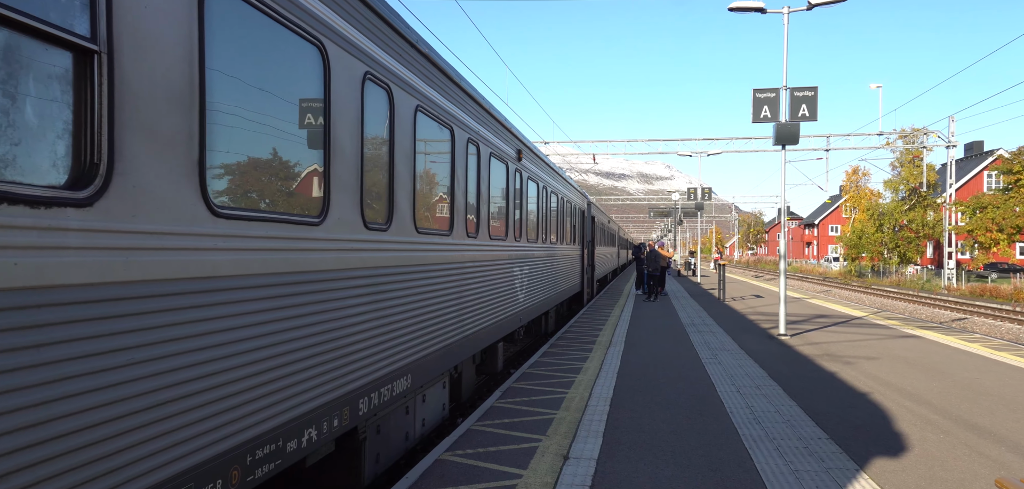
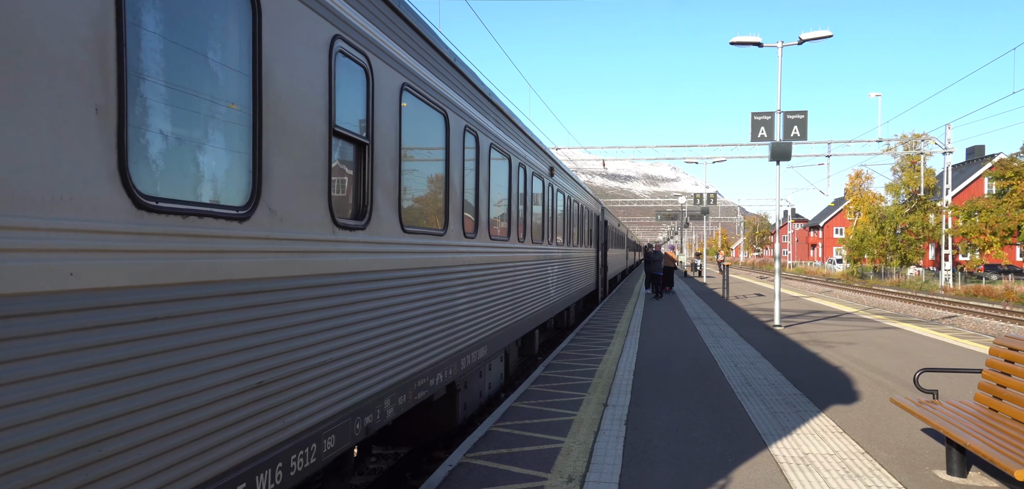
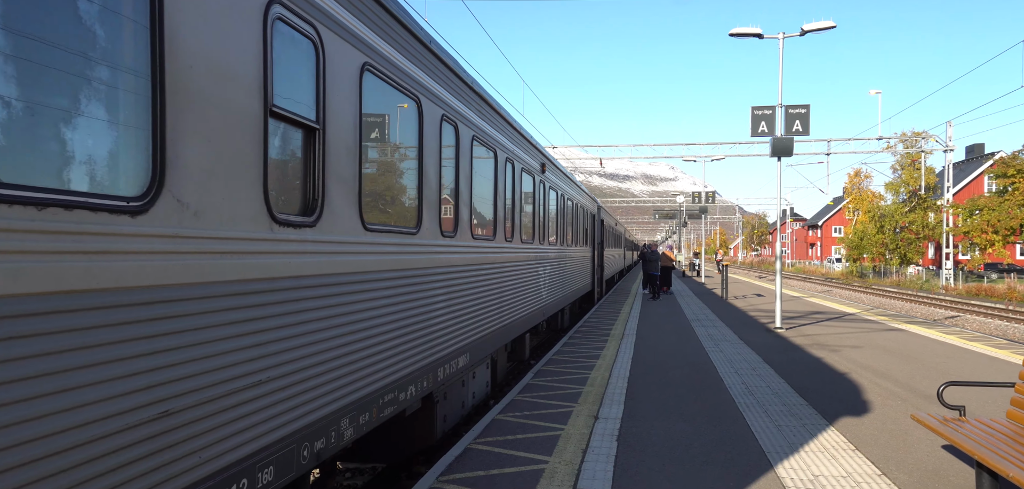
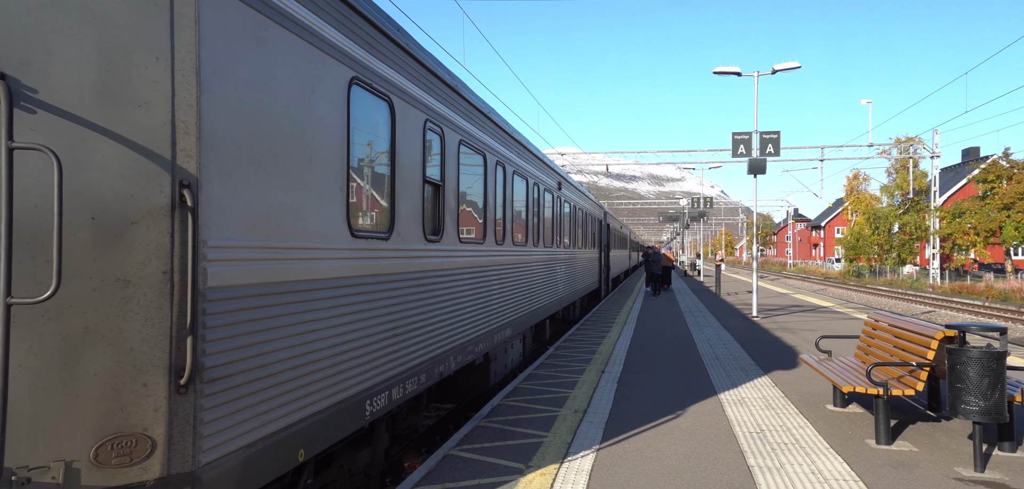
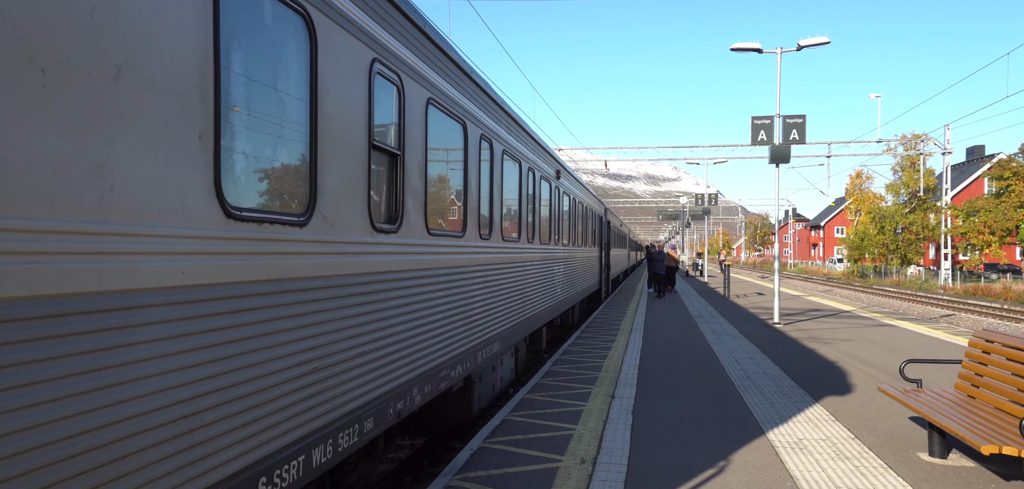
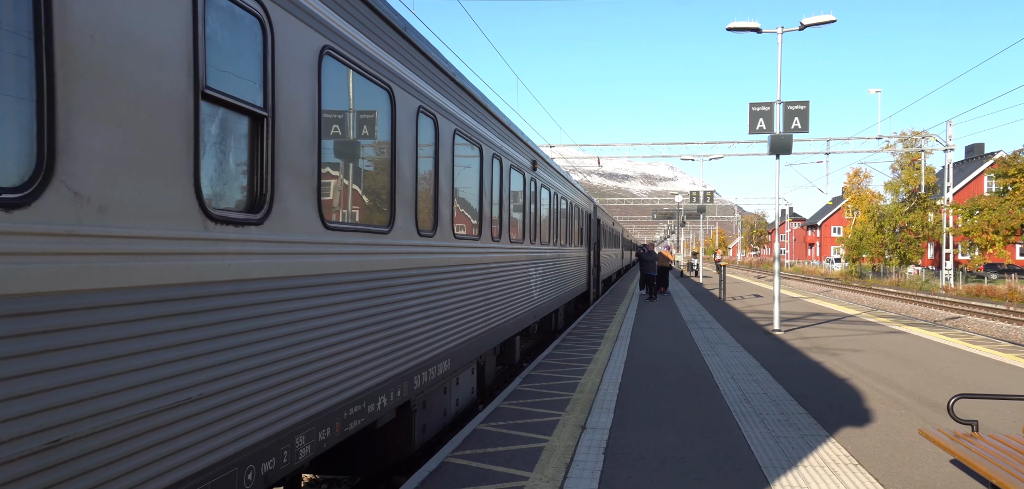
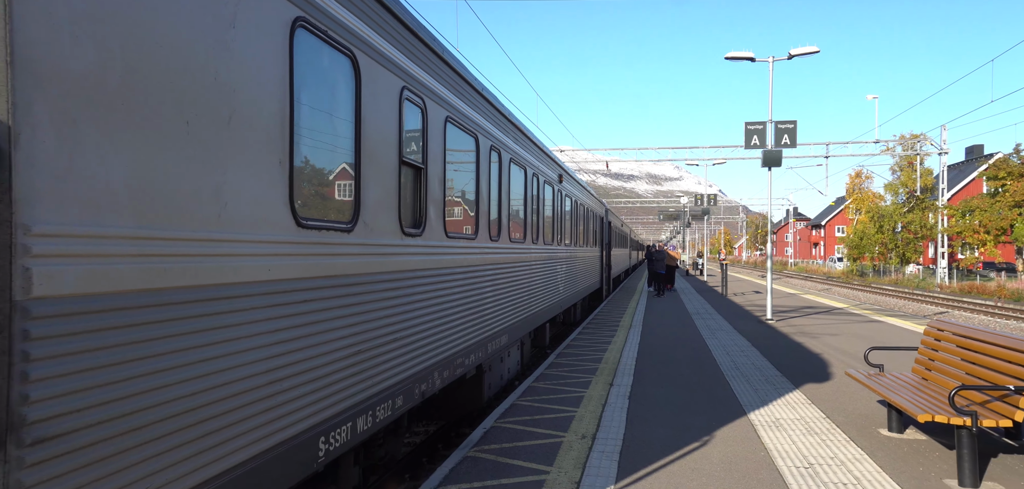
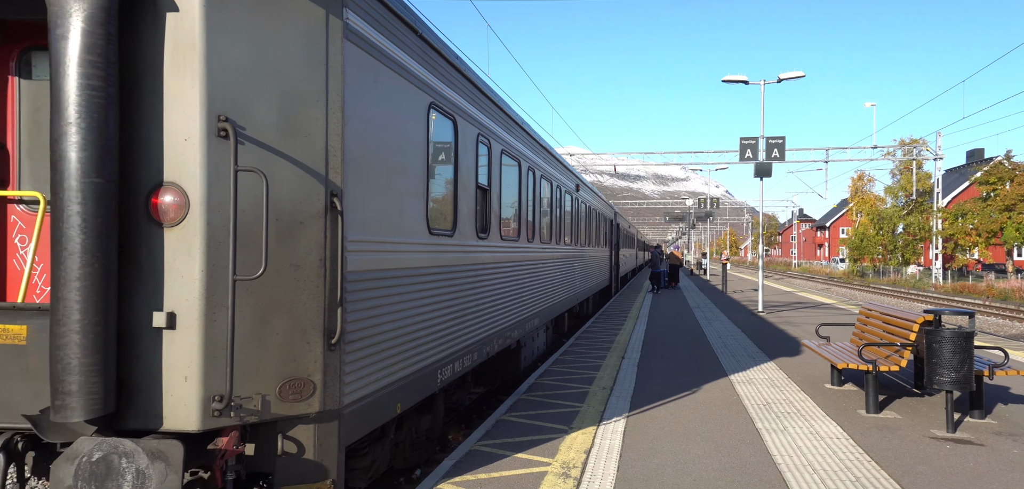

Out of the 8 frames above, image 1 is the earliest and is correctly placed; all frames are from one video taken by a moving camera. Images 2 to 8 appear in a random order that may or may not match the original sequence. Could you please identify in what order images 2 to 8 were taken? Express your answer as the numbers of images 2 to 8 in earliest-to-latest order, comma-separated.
6, 3, 2, 5, 7, 4, 8
